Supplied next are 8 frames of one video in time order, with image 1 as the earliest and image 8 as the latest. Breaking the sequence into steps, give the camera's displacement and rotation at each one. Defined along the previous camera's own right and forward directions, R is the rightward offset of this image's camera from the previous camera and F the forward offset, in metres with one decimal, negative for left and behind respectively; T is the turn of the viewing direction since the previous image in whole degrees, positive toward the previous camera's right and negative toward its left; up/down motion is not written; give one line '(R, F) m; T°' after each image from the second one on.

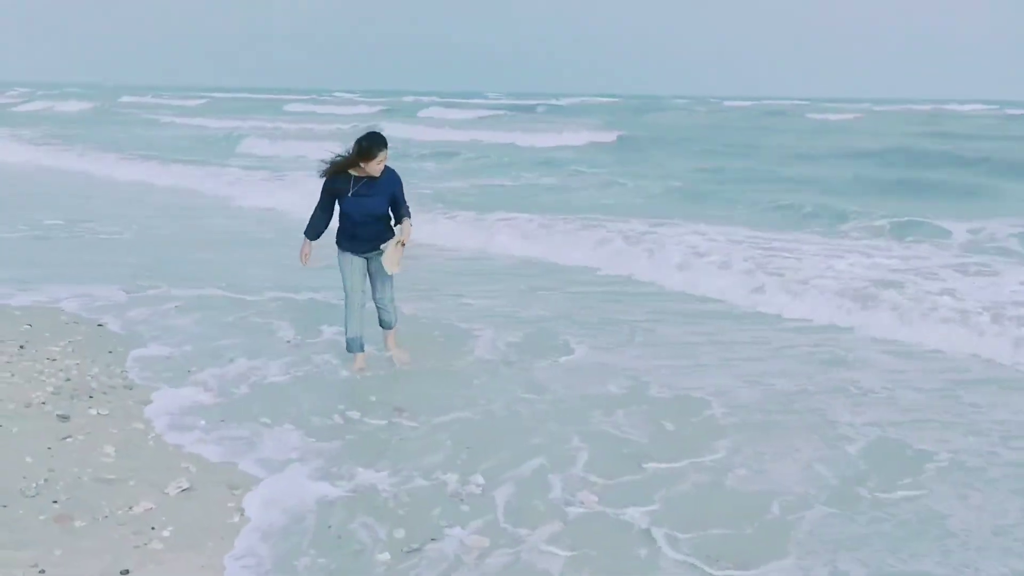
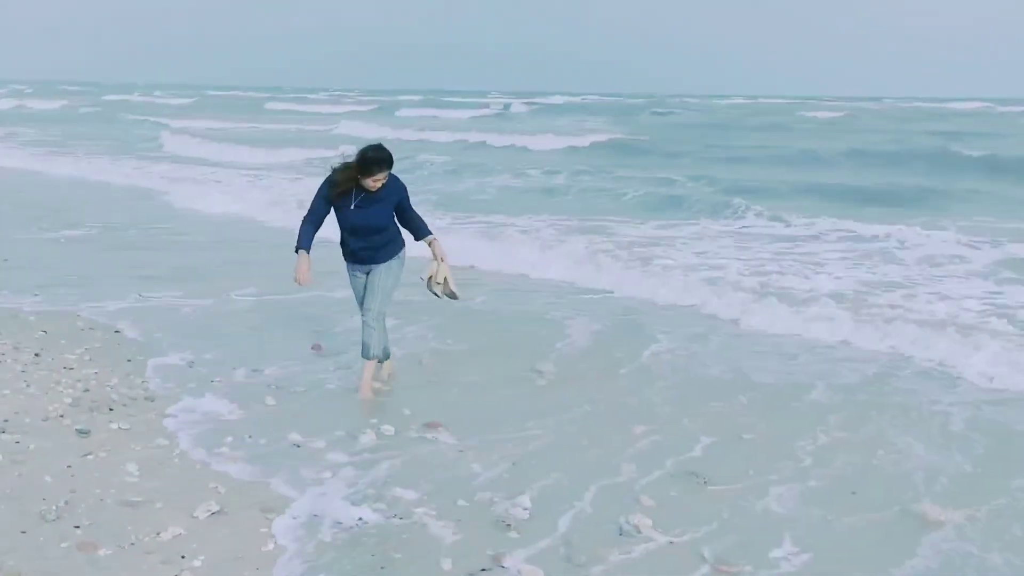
(-0.2, +0.3) m; 0°
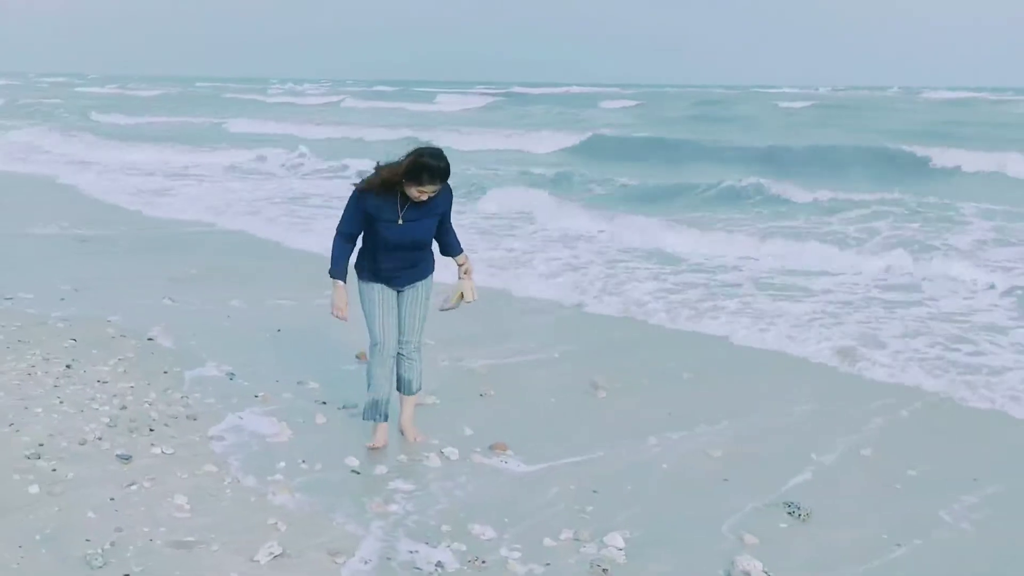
(-0.3, +0.4) m; -1°
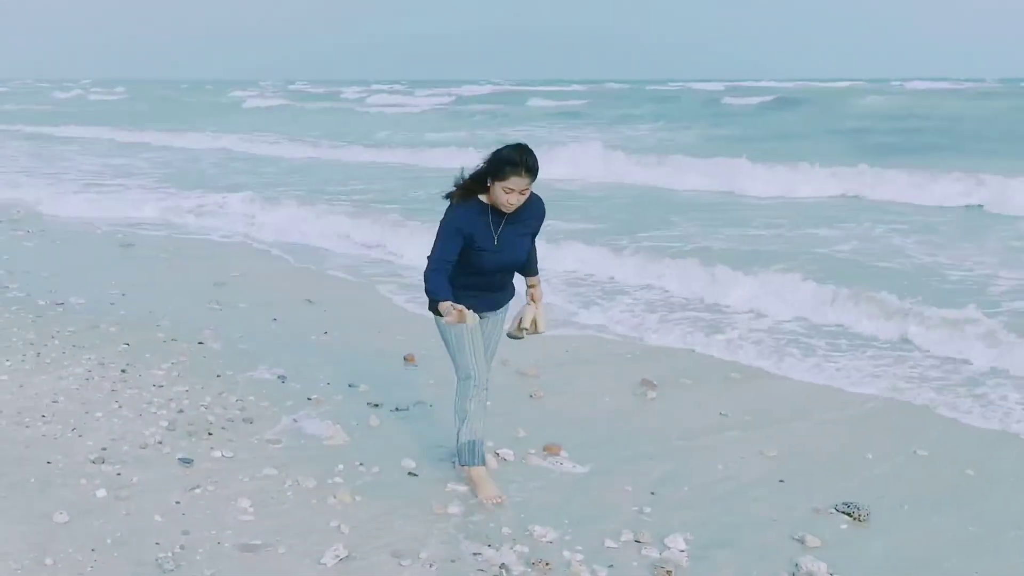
(-0.1, 0.0) m; -2°
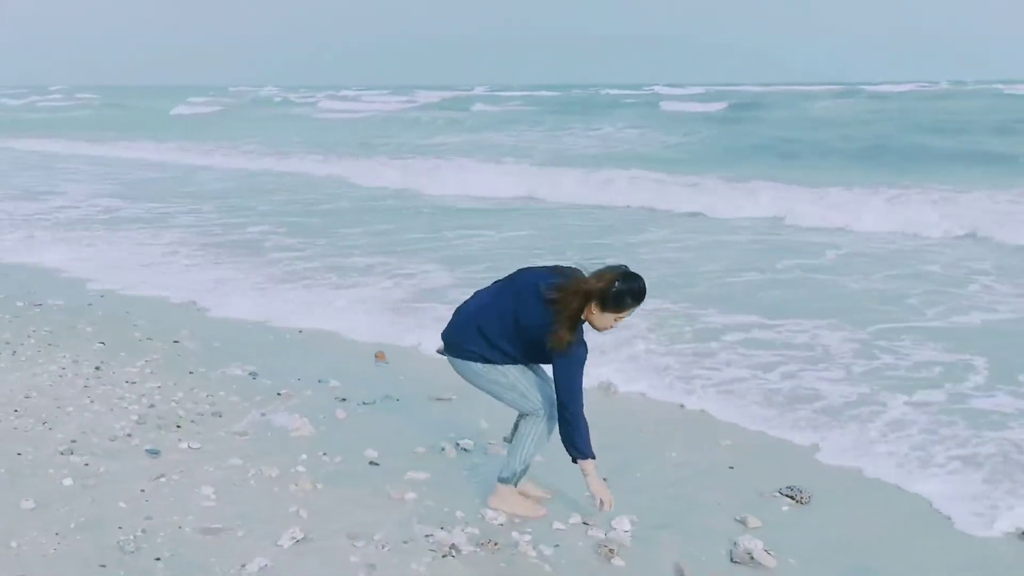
(+0.2, -0.2) m; +1°
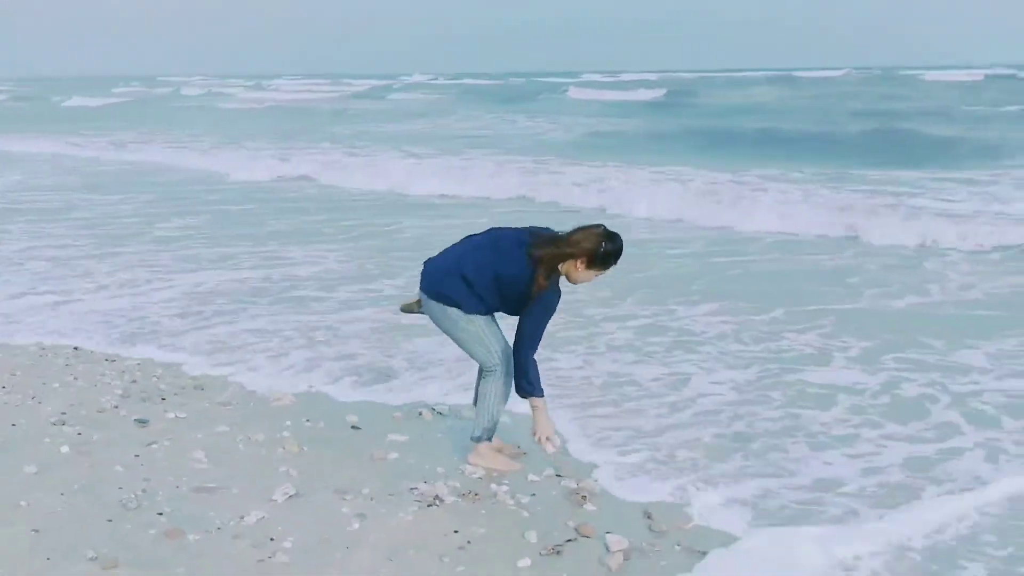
(-0.1, -0.3) m; +3°
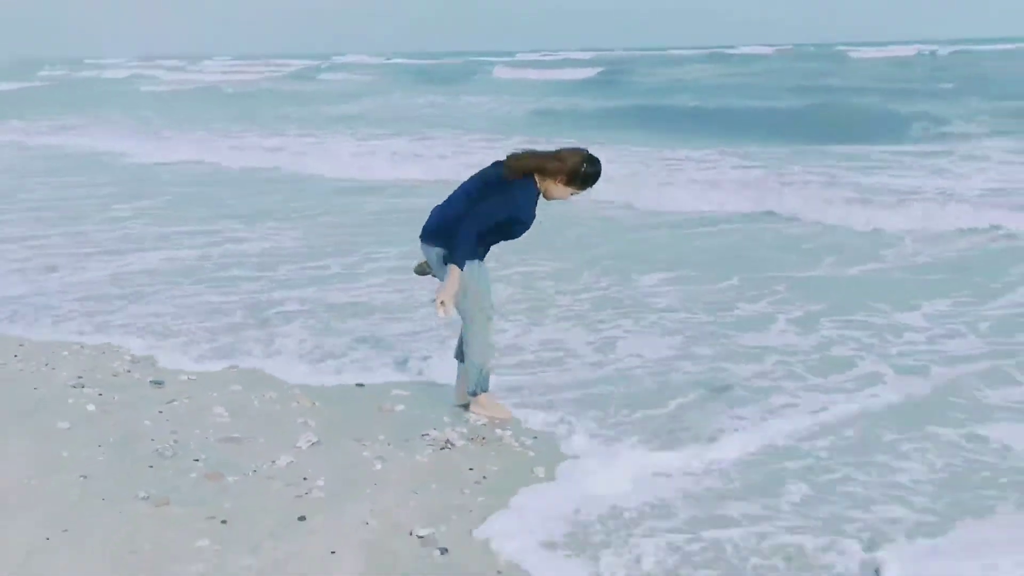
(-0.2, -0.4) m; +3°
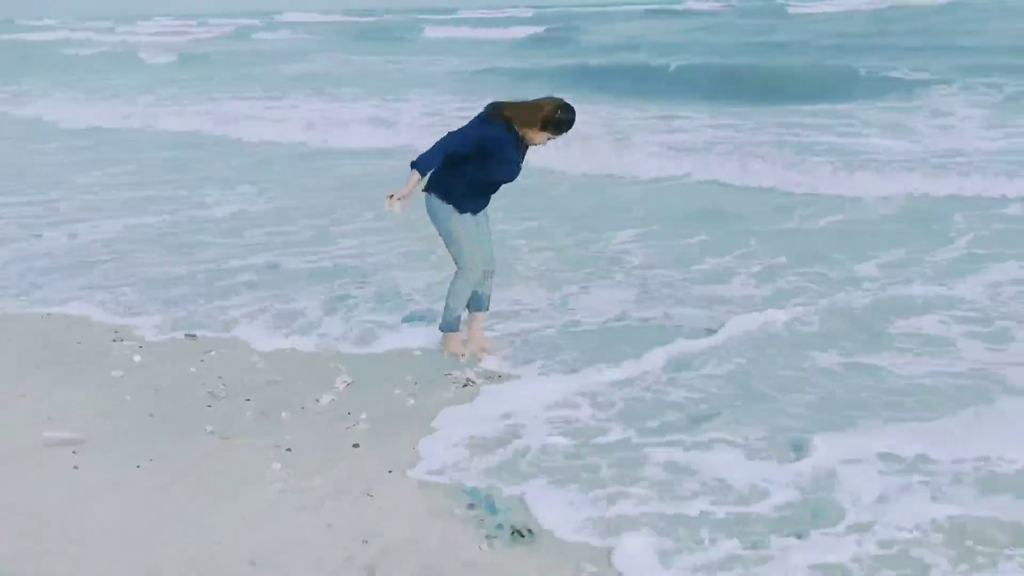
(-0.3, -0.5) m; +2°
